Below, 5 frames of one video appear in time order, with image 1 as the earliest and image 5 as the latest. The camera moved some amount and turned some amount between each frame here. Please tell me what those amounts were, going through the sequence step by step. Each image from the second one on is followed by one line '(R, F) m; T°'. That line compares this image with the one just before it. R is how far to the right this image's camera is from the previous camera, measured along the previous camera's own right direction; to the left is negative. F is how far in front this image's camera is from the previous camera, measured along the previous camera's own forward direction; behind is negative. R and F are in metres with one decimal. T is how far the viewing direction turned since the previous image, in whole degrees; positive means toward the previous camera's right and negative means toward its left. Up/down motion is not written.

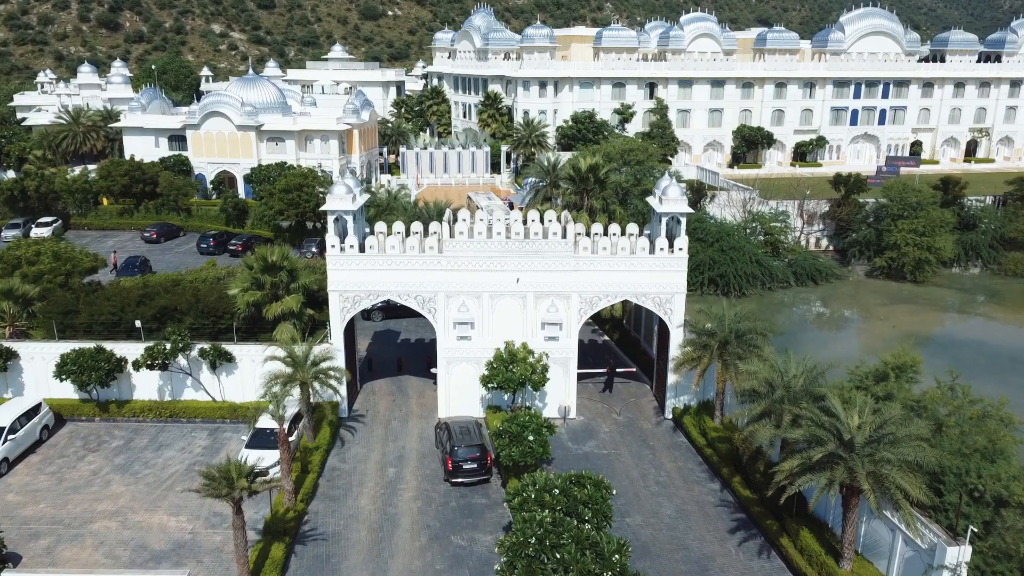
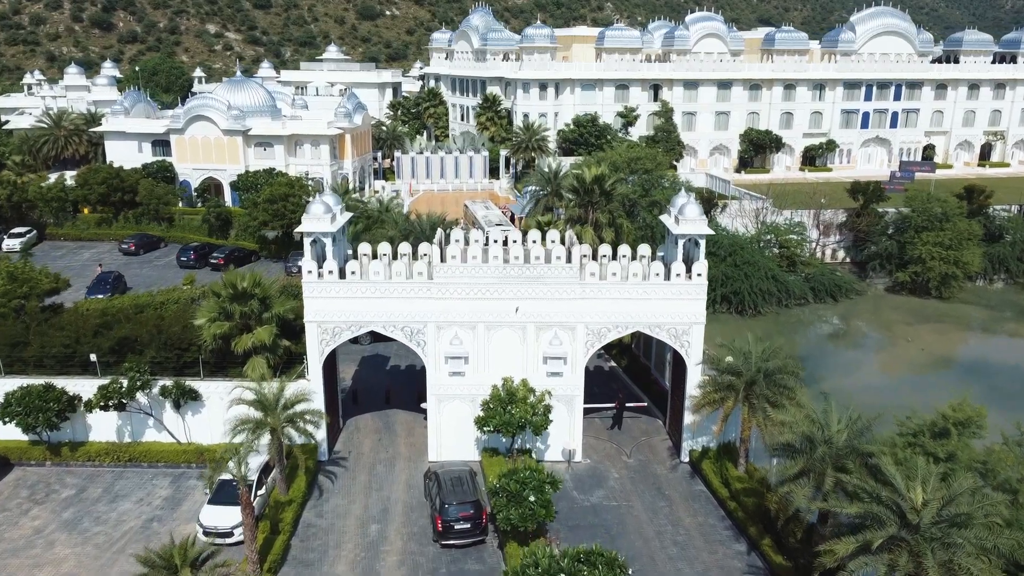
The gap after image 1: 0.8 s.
(0.0, +2.5) m; 0°
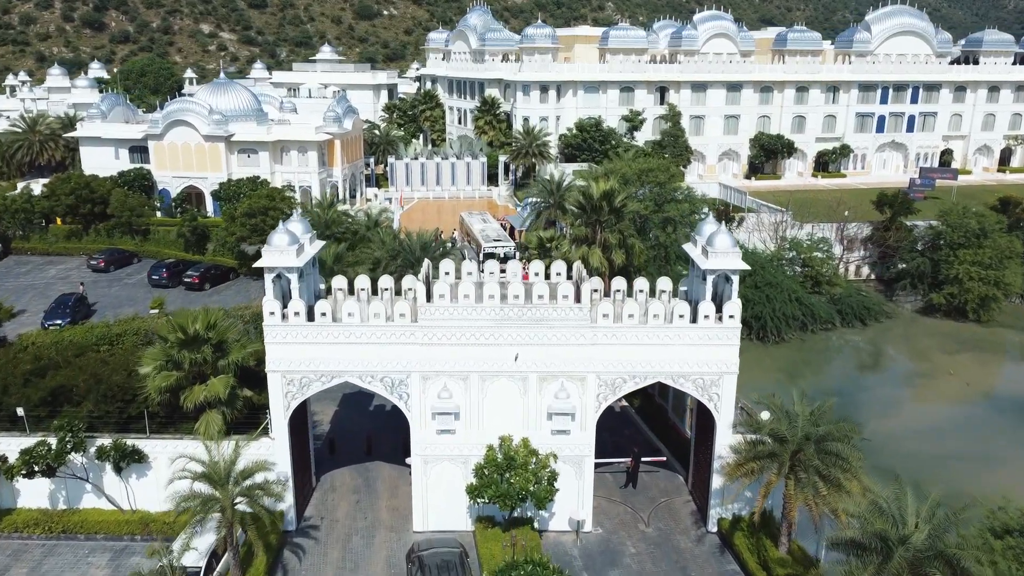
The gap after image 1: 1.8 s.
(0.0, +3.2) m; 0°
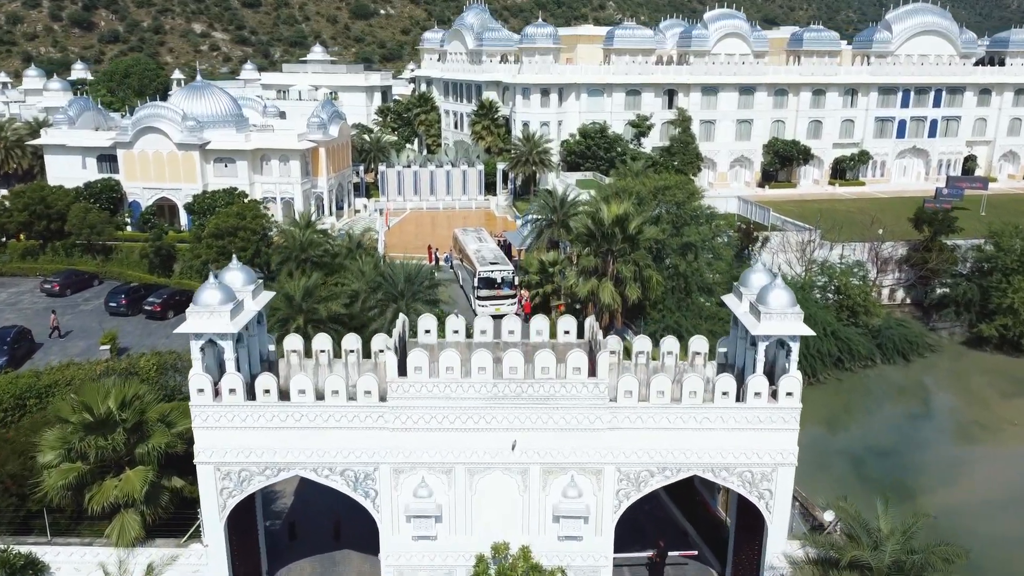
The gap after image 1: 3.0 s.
(+0.1, +3.9) m; 0°
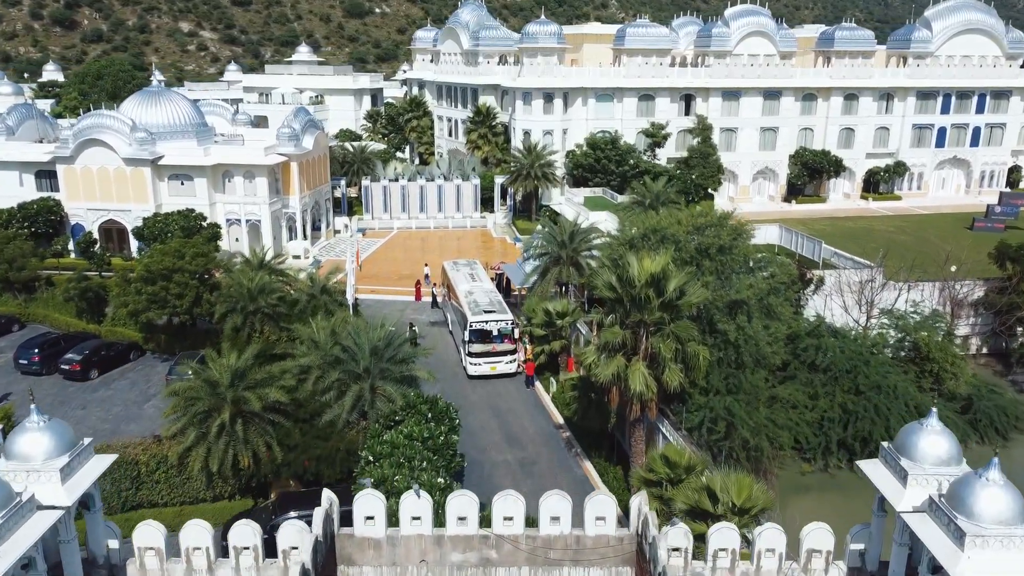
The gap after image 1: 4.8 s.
(0.0, +6.2) m; 0°
